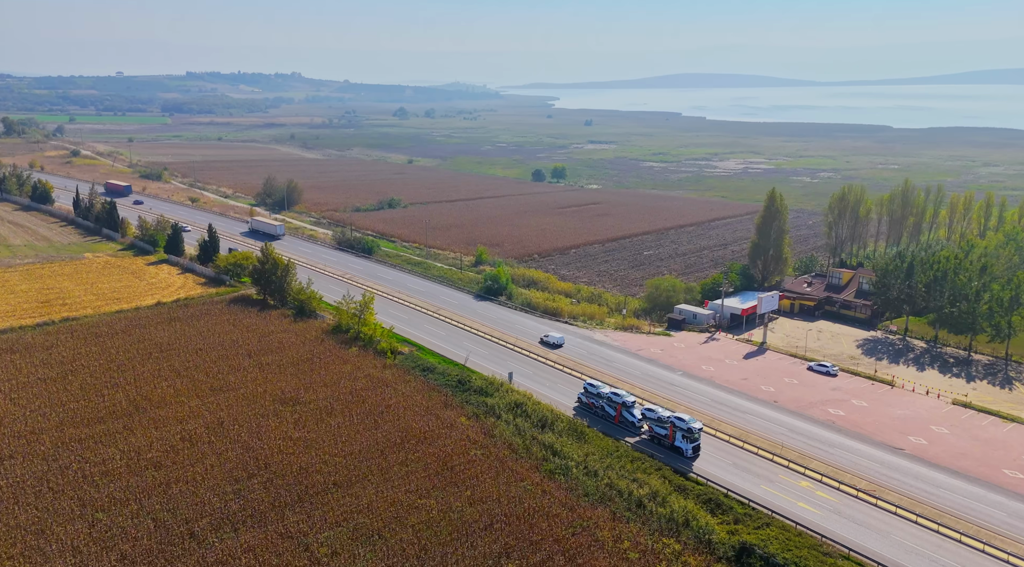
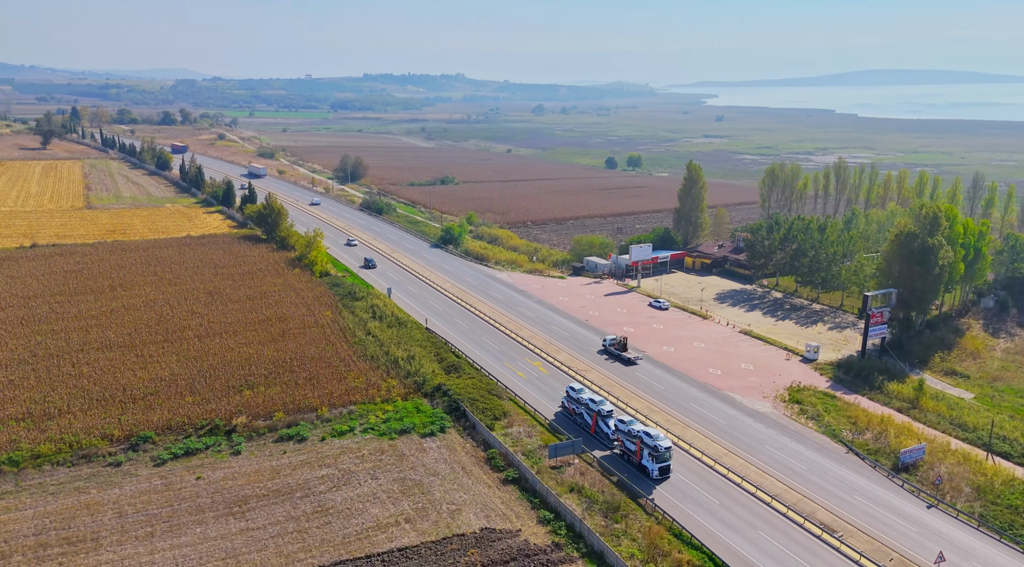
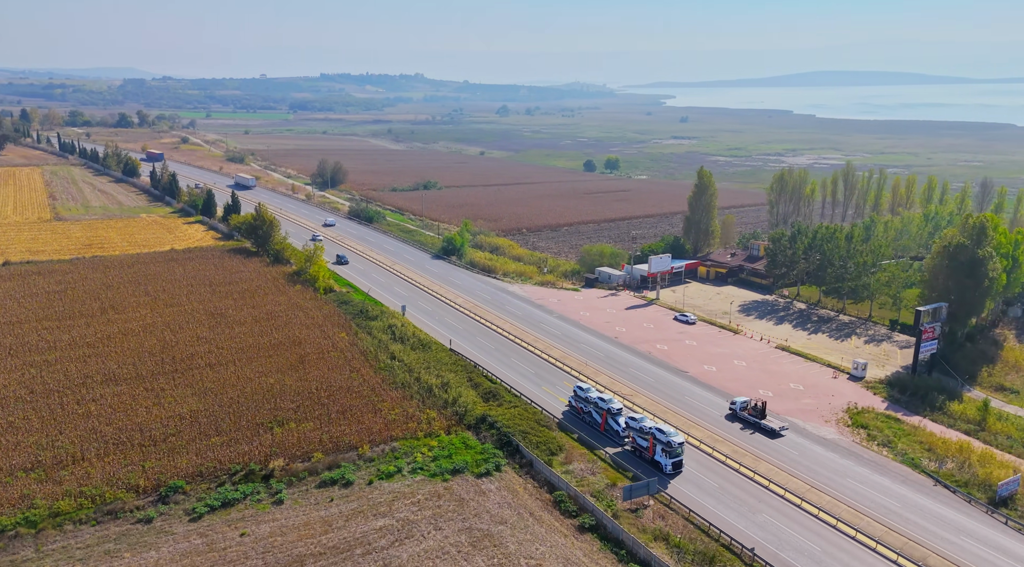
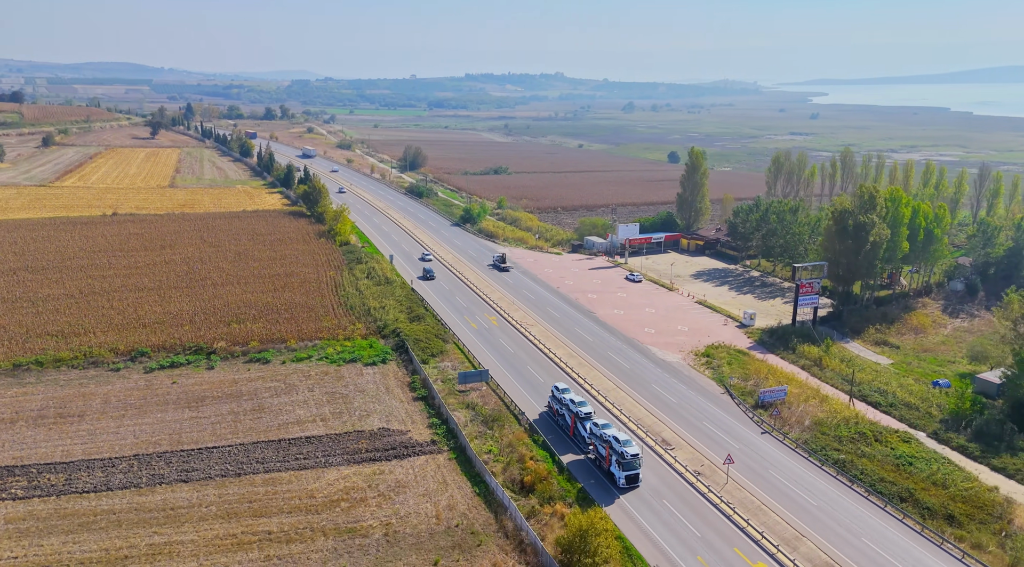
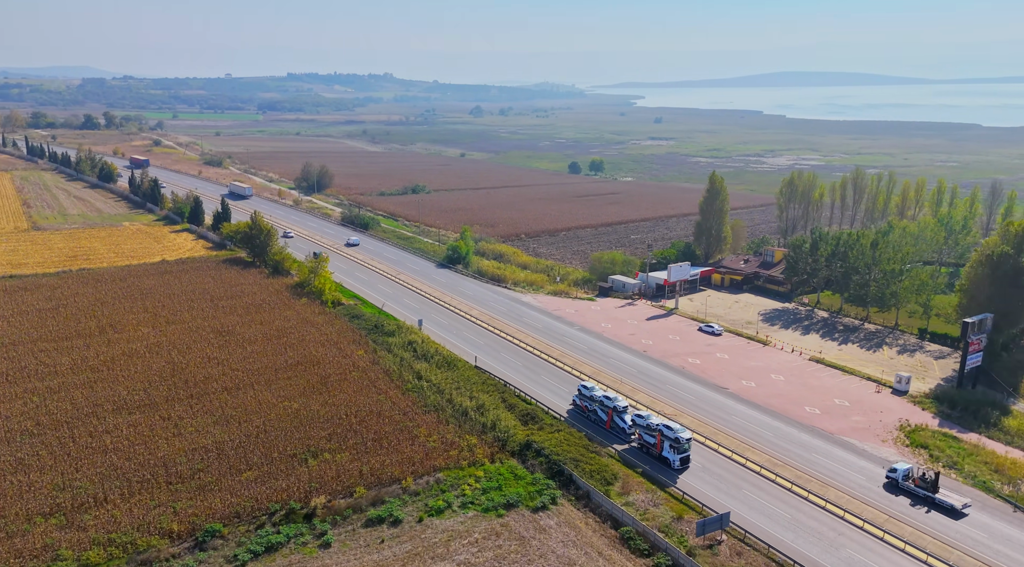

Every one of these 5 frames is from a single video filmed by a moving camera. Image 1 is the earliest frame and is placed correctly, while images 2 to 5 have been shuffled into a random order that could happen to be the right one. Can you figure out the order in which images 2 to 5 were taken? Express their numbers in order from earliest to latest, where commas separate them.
5, 3, 2, 4
